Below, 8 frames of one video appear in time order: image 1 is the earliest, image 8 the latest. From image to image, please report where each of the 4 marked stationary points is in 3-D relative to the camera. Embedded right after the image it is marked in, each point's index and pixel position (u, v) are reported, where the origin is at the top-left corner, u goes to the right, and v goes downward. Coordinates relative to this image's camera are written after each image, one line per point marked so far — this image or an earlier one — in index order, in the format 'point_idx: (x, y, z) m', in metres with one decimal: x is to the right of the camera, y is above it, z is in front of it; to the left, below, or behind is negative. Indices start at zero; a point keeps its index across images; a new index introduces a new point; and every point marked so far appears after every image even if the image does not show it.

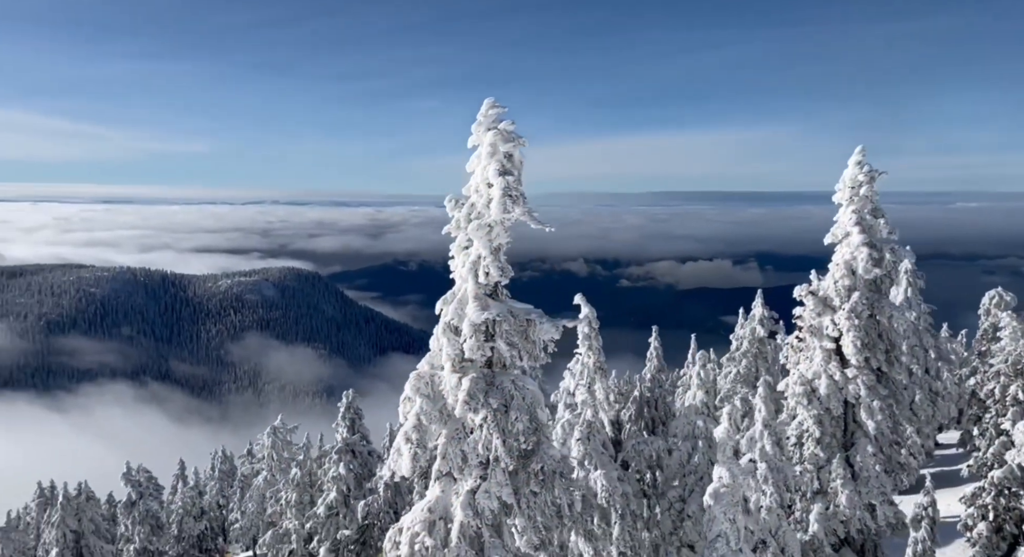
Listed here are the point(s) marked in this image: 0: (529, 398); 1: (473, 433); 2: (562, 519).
0: (+0.1, -1.8, +9.9) m
1: (-0.7, -2.2, +9.6) m
2: (+0.7, -3.6, +10.4) m
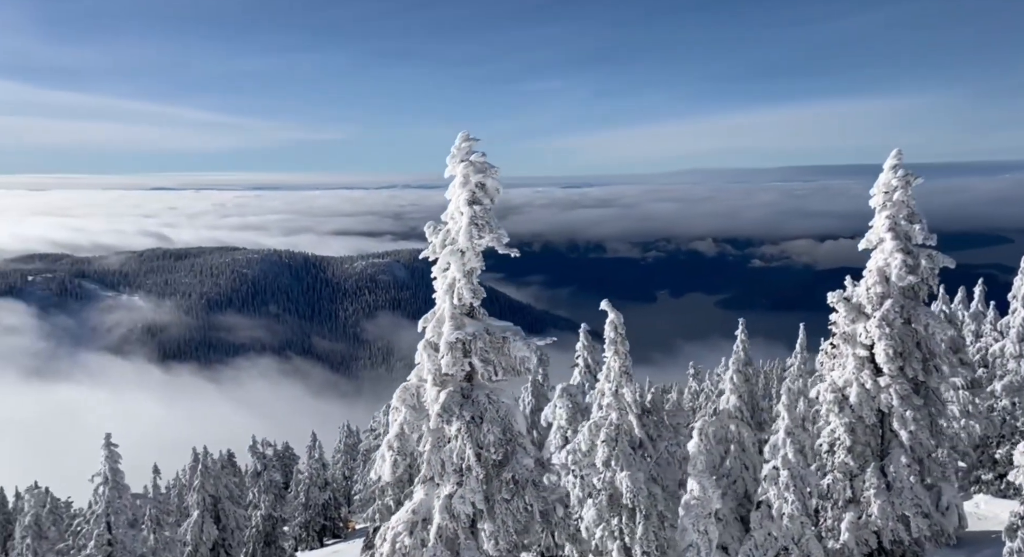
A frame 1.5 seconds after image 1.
0: (-0.2, -2.1, +10.6) m
1: (-1.0, -2.5, +10.4) m
2: (+0.5, -3.8, +11.1) m
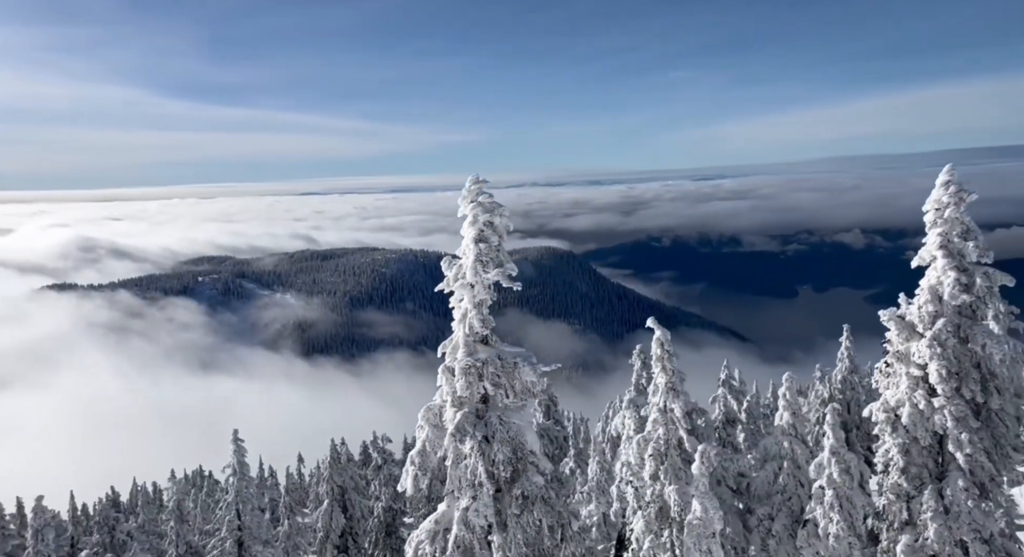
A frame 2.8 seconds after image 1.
0: (+0.1, -2.6, +11.4) m
1: (-0.8, -3.0, +11.4) m
2: (+0.8, -4.3, +11.8) m
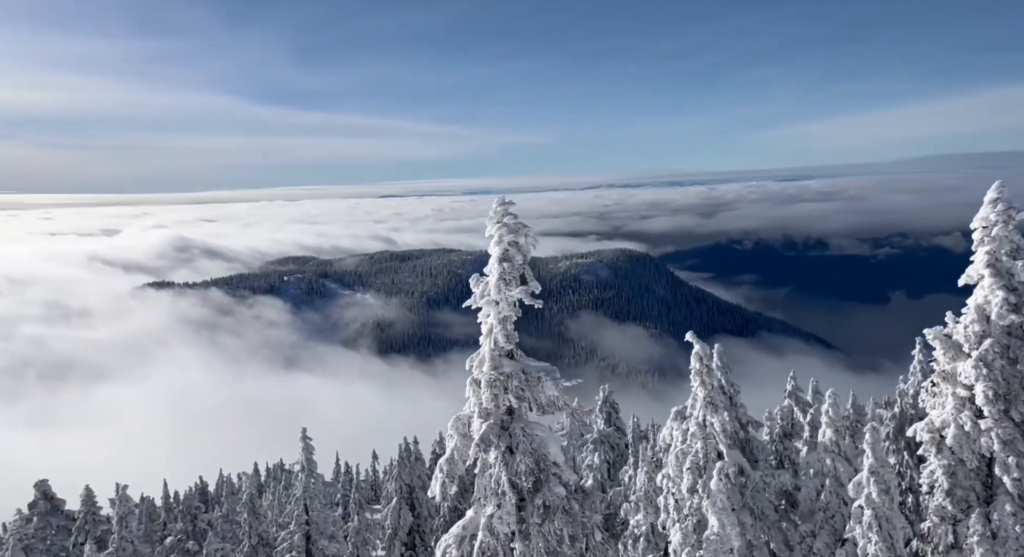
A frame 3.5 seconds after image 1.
0: (+0.5, -2.9, +11.8) m
1: (-0.4, -3.3, +11.9) m
2: (+1.3, -4.6, +12.1) m
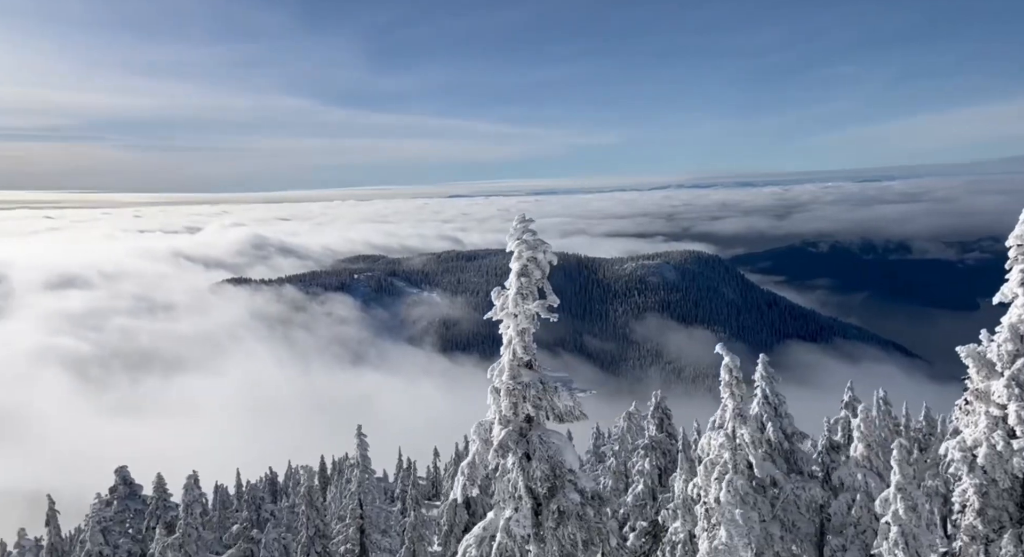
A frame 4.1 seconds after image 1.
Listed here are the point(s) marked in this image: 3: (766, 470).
0: (+0.8, -3.1, +12.3) m
1: (0.0, -3.5, +12.5) m
2: (+1.6, -4.9, +12.6) m
3: (+6.5, -4.9, +17.9) m
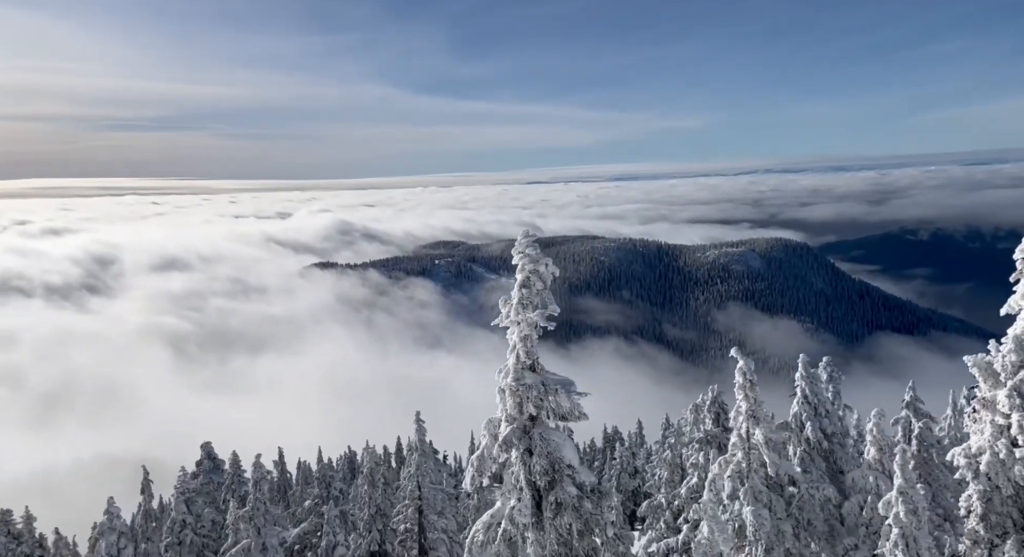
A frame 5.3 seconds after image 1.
0: (+0.9, -3.3, +13.4) m
1: (+0.1, -3.7, +13.6) m
2: (+1.7, -5.0, +13.6) m
3: (+7.1, -5.0, +18.4) m
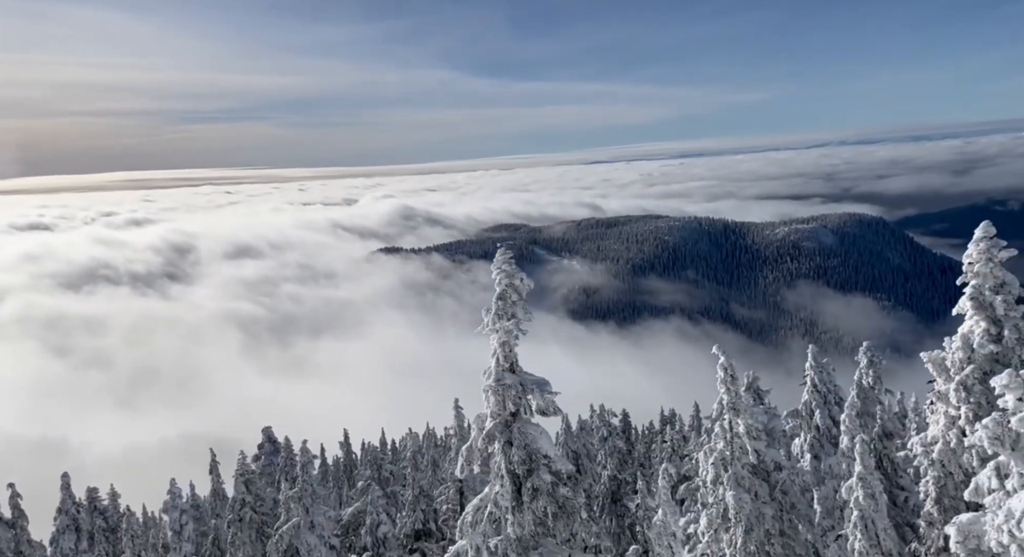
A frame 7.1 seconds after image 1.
0: (+0.6, -3.5, +15.1) m
1: (-0.2, -3.9, +15.4) m
2: (+1.4, -5.3, +15.2) m
3: (+7.2, -5.0, +19.6) m
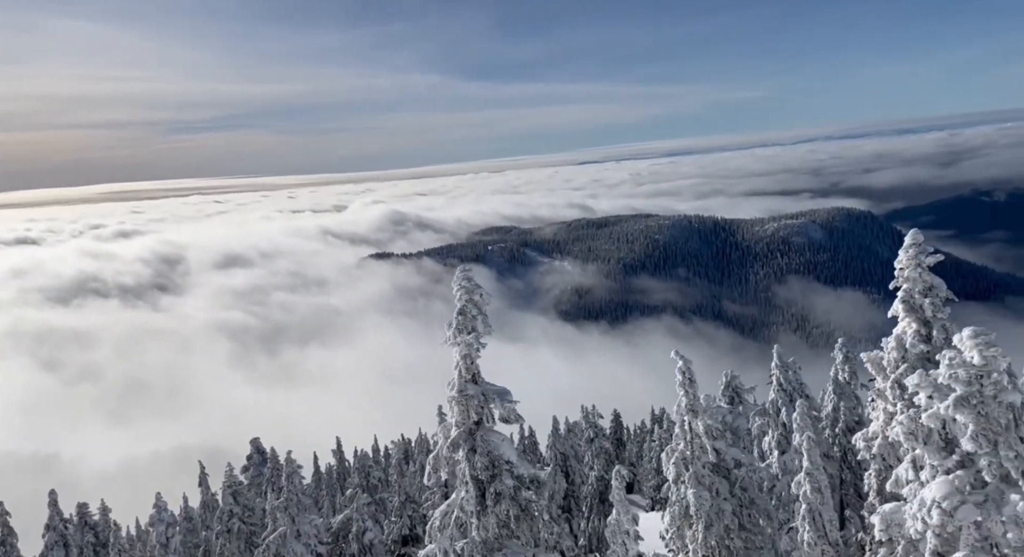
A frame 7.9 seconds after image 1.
0: (-0.3, -3.9, +15.8) m
1: (-1.1, -4.3, +16.1) m
2: (+0.6, -5.6, +16.0) m
3: (+6.3, -5.2, +20.5) m
